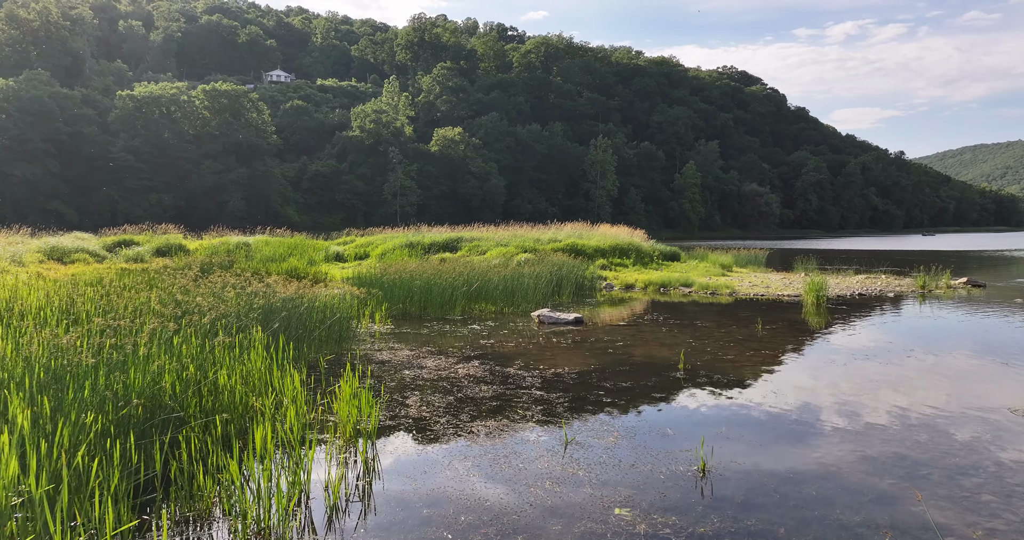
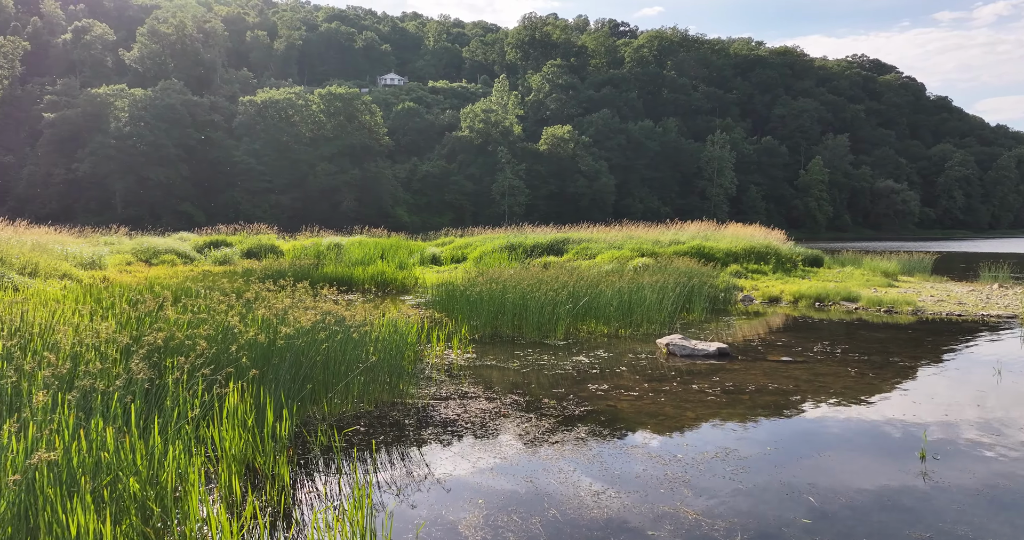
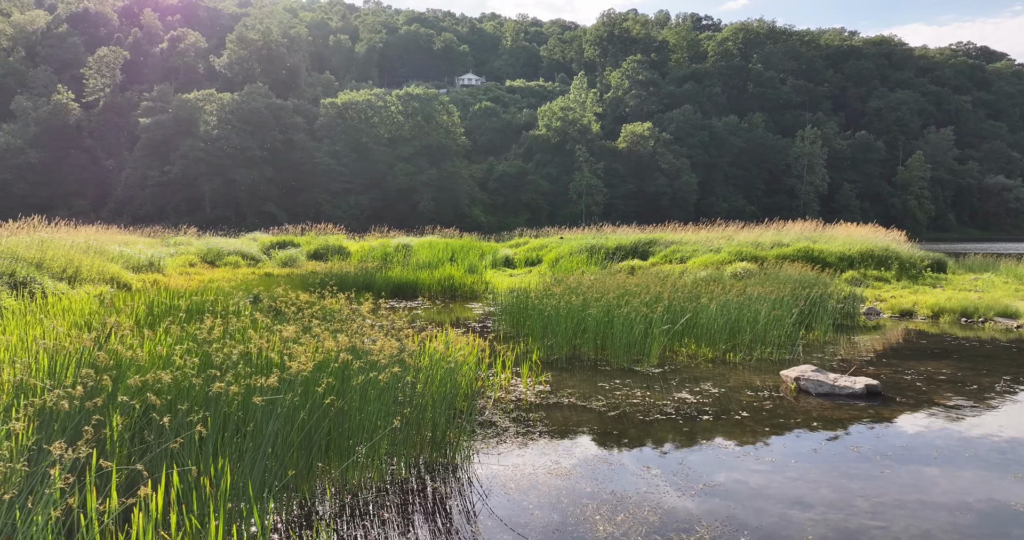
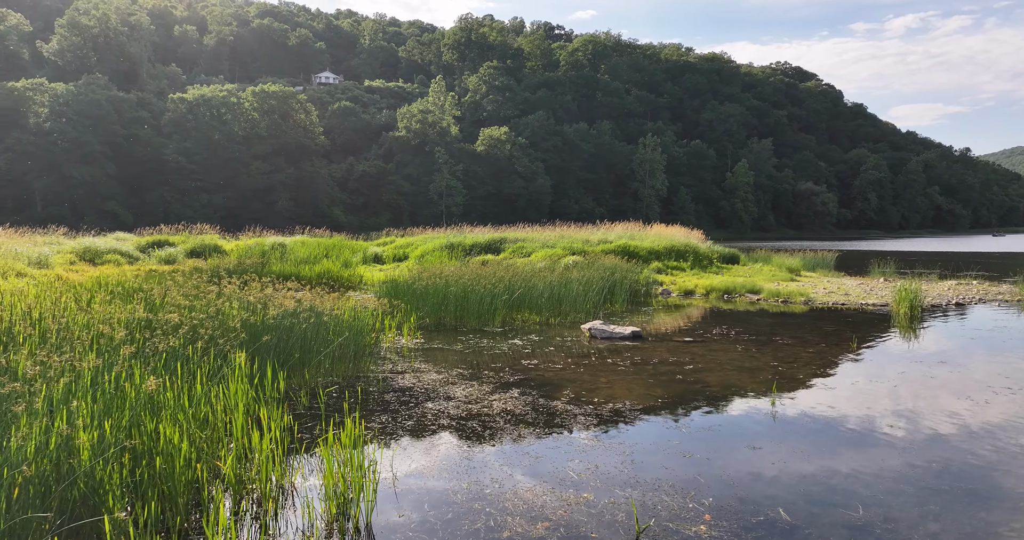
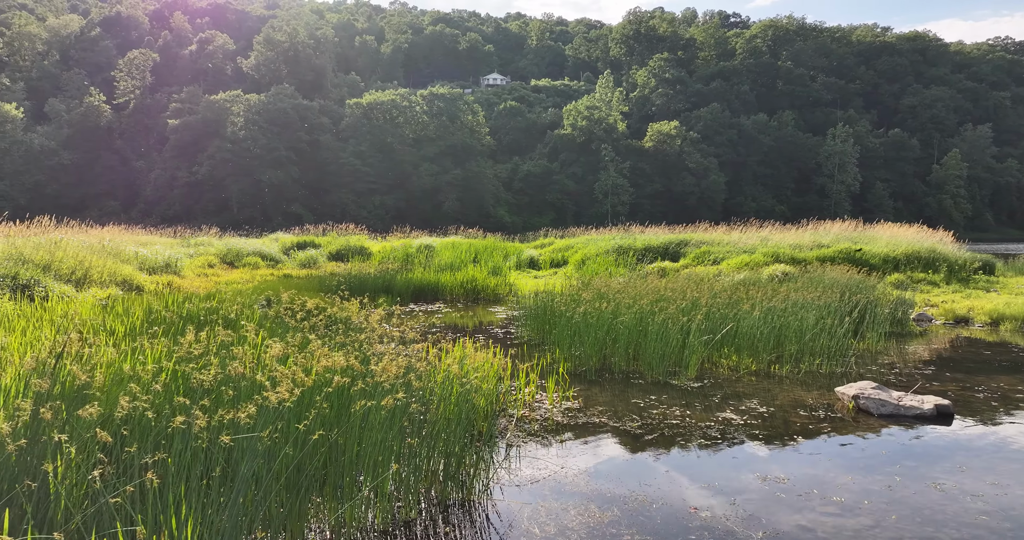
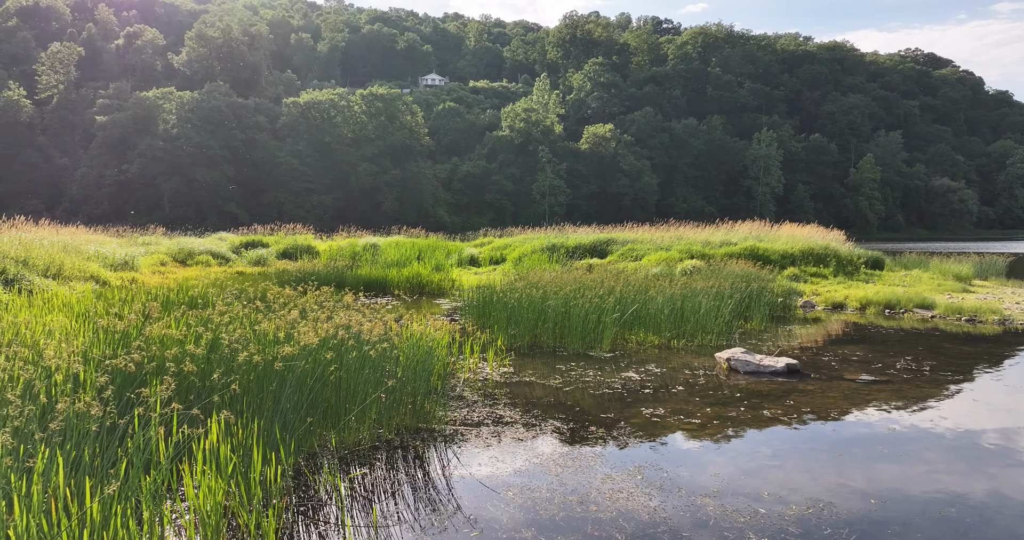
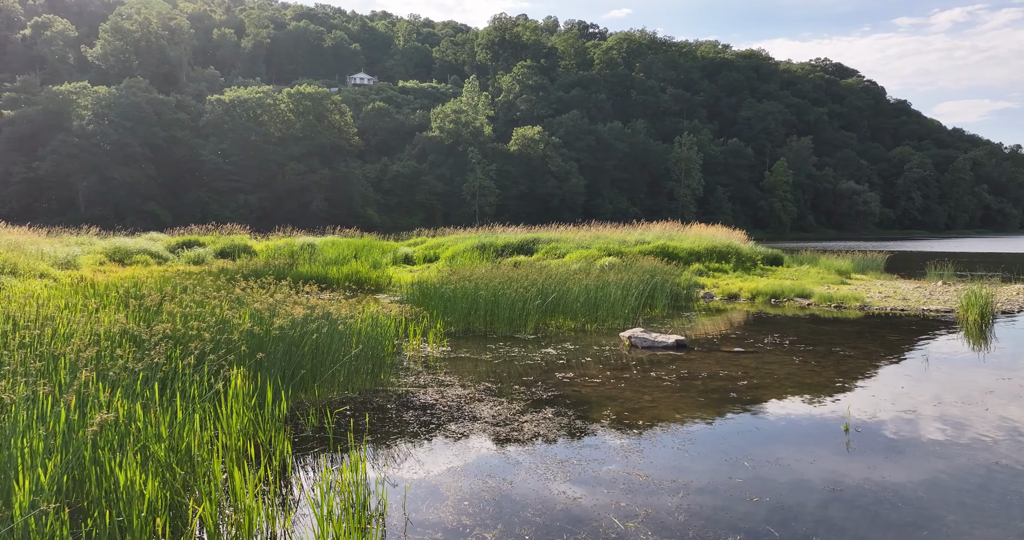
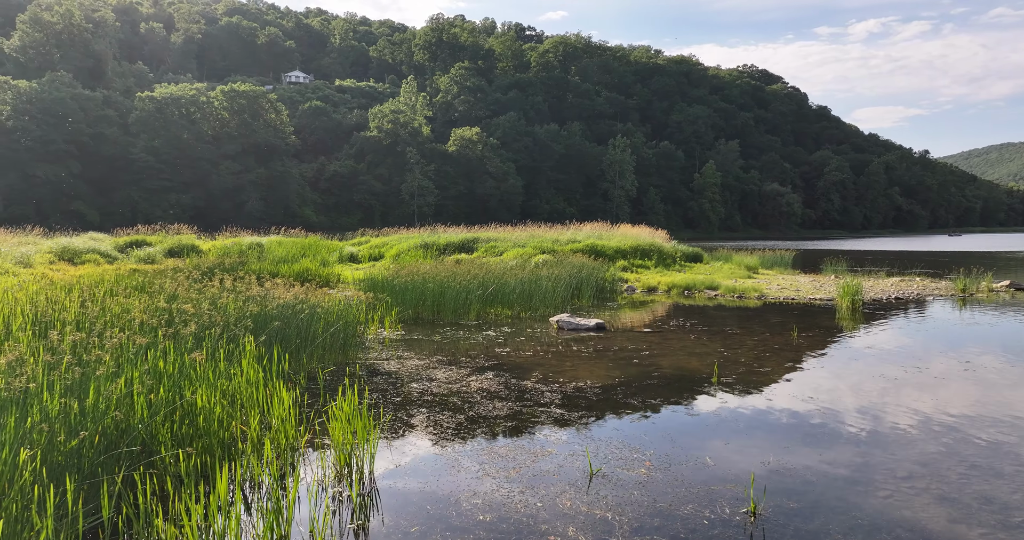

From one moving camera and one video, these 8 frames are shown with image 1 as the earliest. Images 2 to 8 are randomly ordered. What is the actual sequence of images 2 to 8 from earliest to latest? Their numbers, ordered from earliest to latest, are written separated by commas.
8, 4, 7, 2, 6, 3, 5
